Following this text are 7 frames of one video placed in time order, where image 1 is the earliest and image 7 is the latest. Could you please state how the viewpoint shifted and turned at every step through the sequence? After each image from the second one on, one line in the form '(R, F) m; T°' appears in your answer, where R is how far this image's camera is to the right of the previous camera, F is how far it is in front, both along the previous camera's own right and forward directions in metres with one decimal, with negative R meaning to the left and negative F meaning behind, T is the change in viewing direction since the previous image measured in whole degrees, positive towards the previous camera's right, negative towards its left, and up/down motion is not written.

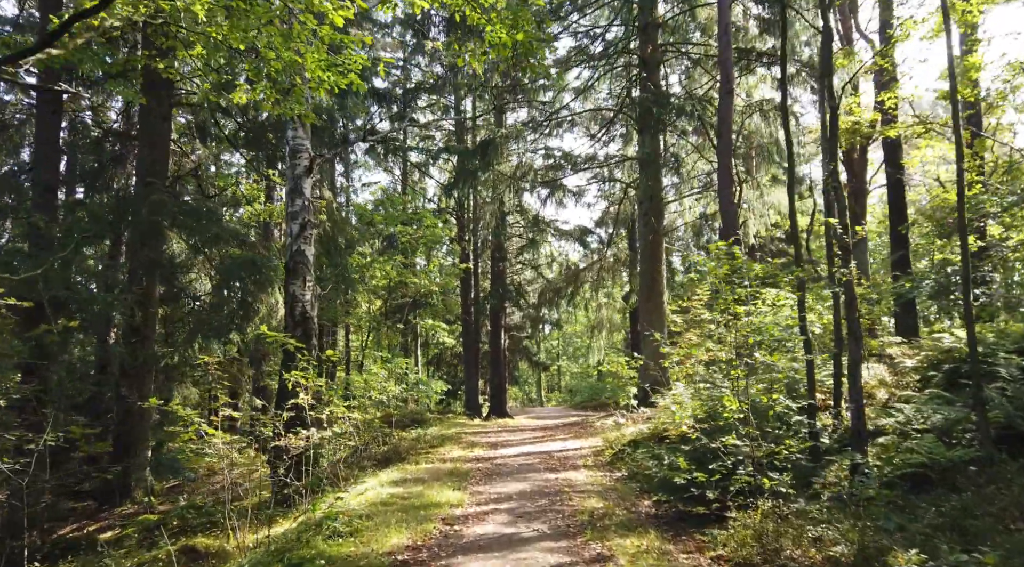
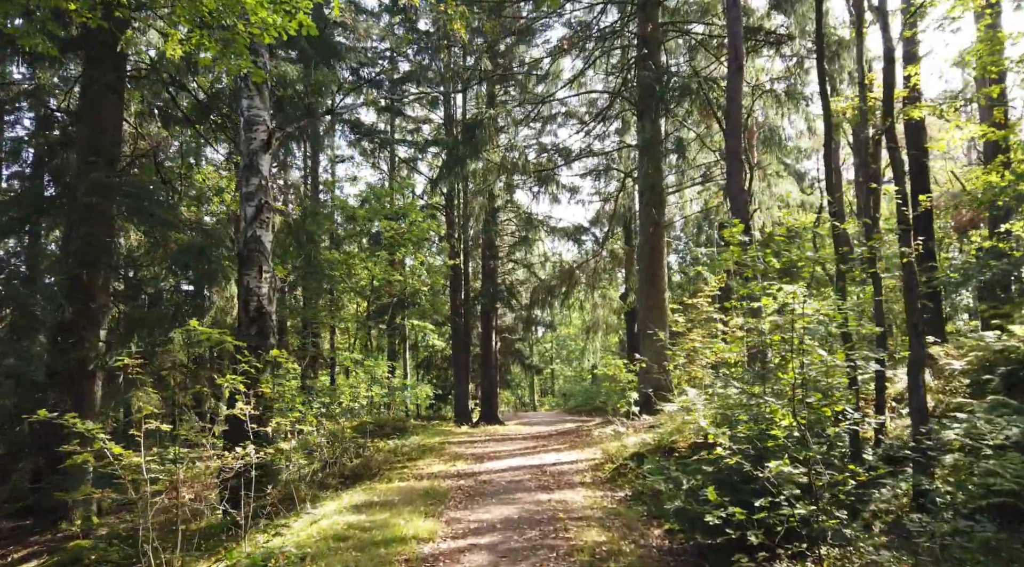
(+0.1, +1.2) m; 0°
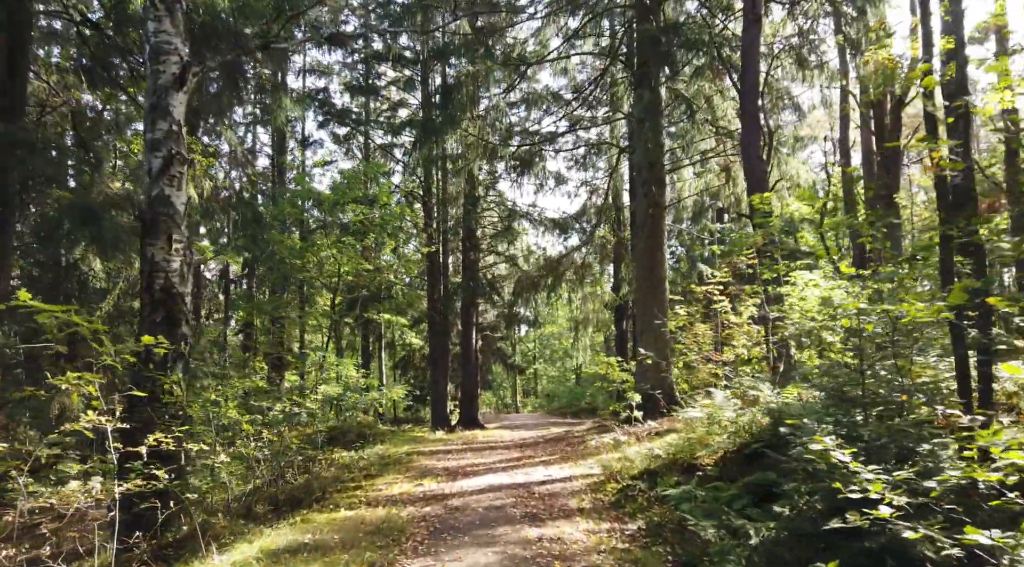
(0.0, +1.7) m; +1°
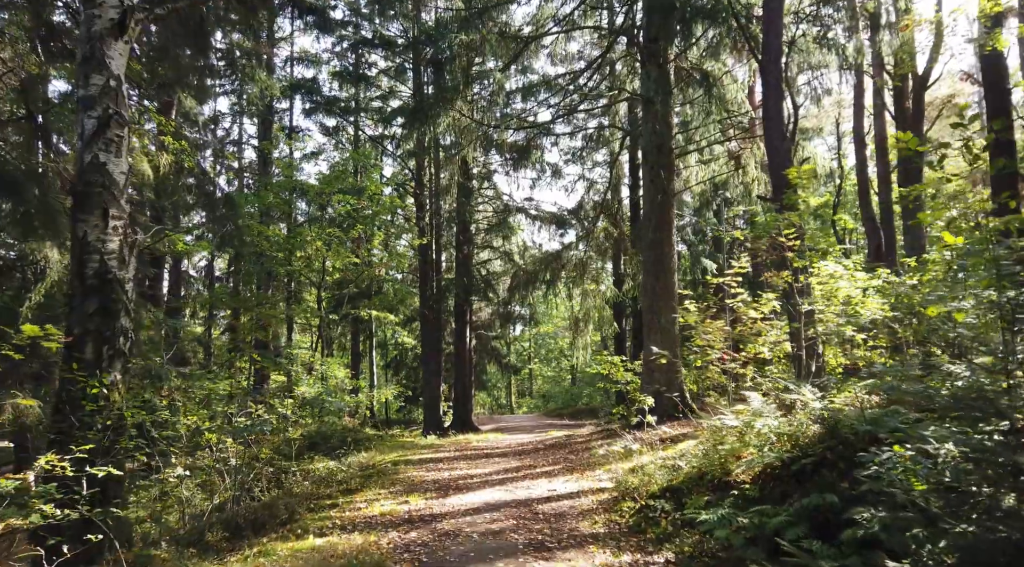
(0.0, +1.0) m; 0°
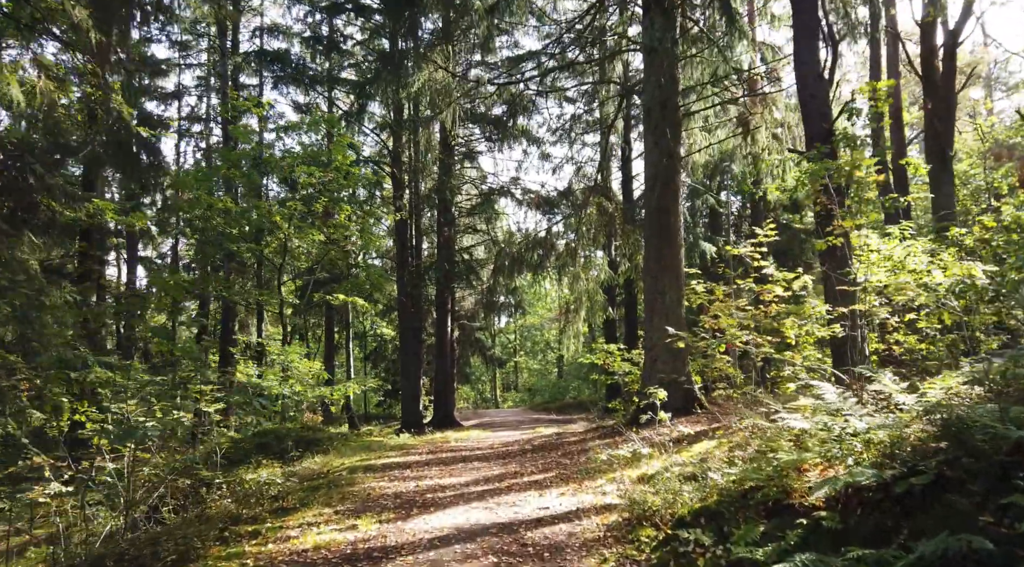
(0.0, +1.5) m; +1°
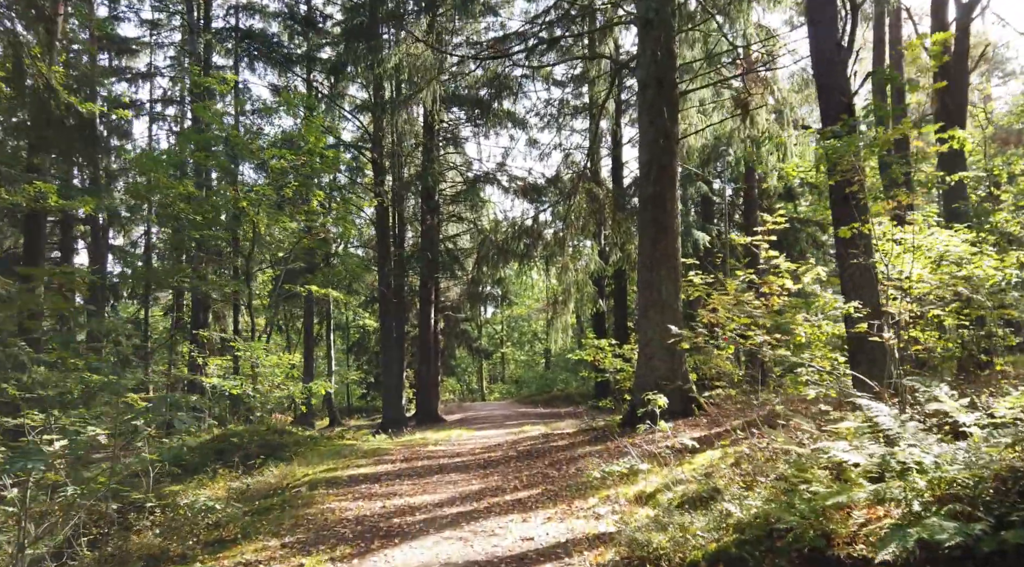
(+0.1, +0.8) m; +1°
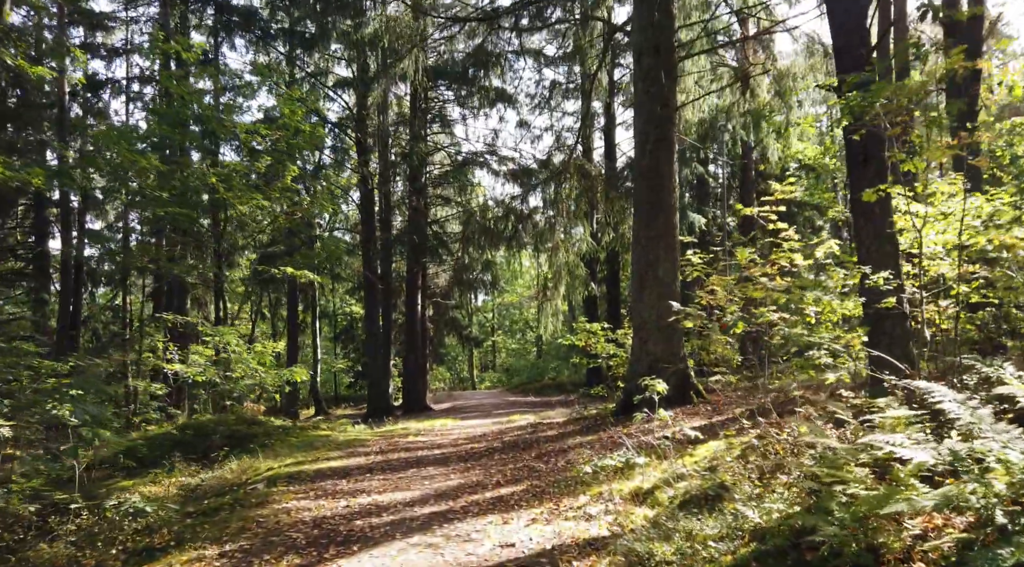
(+0.1, +0.7) m; +1°
